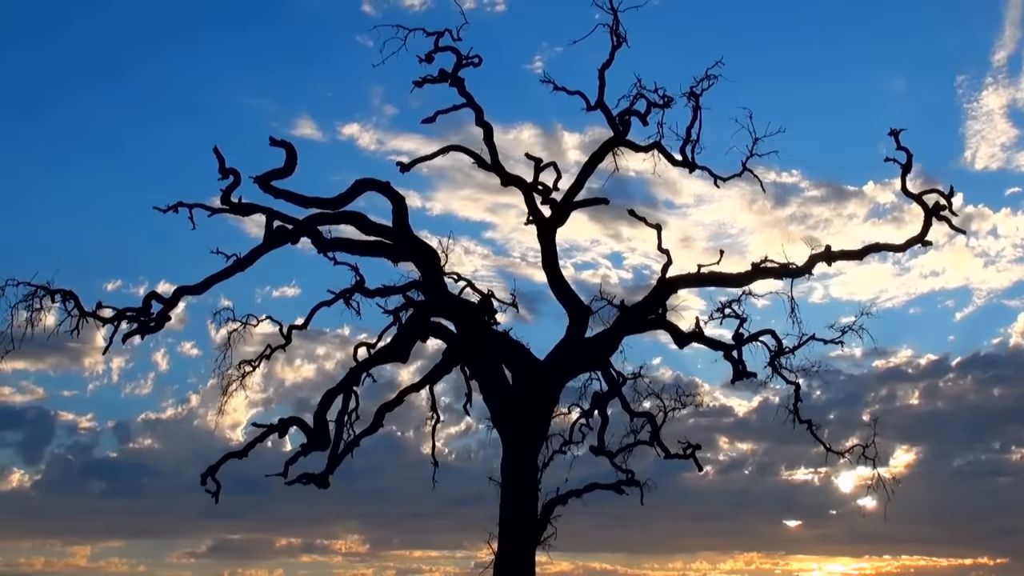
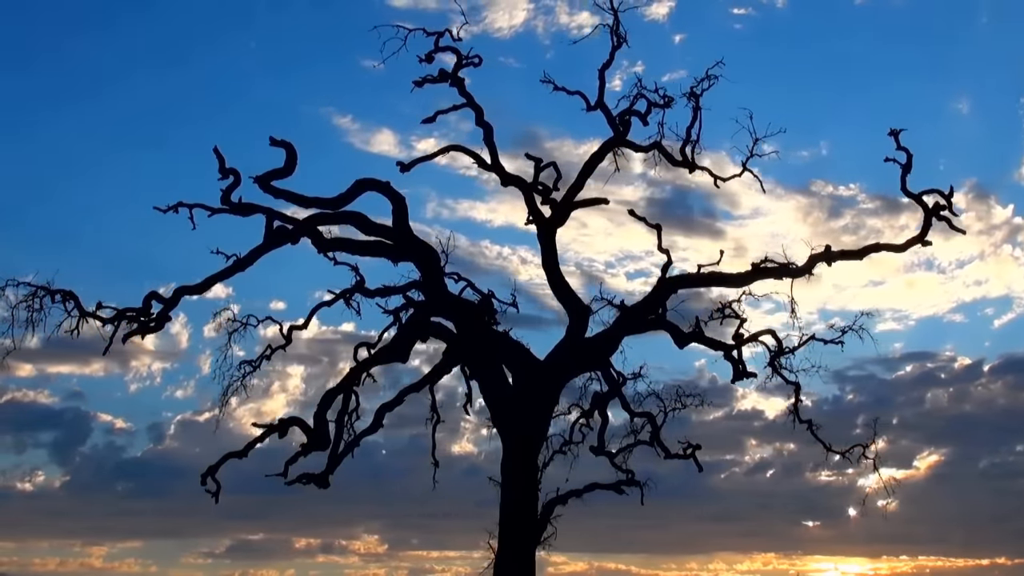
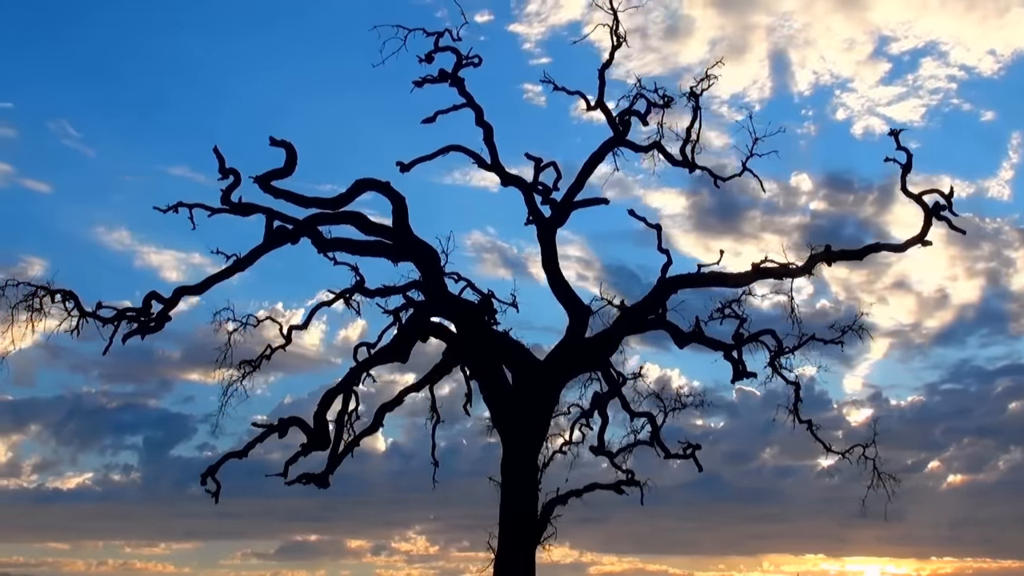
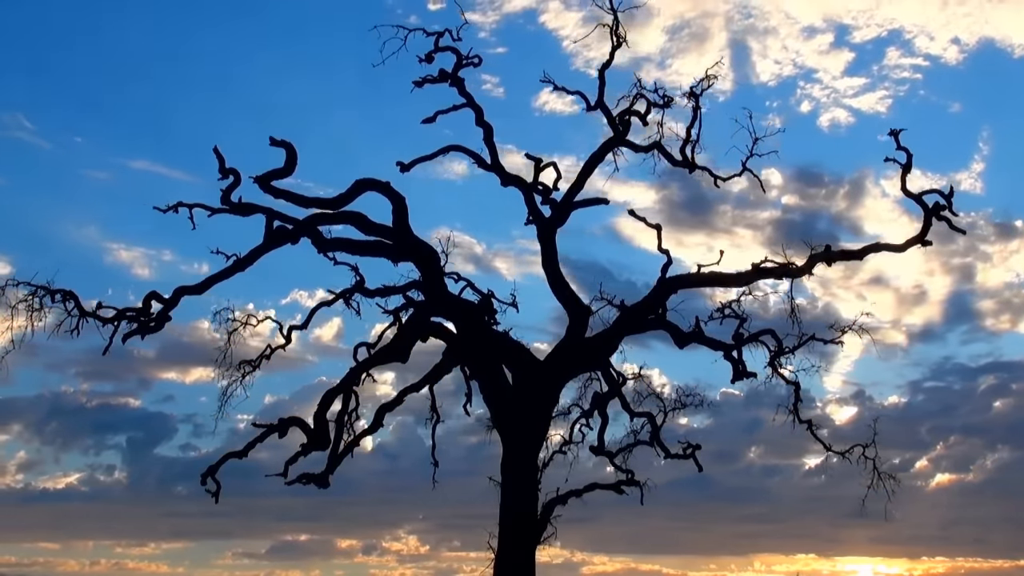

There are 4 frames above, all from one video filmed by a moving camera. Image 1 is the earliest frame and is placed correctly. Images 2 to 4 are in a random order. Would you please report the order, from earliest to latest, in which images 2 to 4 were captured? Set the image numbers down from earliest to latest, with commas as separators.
2, 4, 3
